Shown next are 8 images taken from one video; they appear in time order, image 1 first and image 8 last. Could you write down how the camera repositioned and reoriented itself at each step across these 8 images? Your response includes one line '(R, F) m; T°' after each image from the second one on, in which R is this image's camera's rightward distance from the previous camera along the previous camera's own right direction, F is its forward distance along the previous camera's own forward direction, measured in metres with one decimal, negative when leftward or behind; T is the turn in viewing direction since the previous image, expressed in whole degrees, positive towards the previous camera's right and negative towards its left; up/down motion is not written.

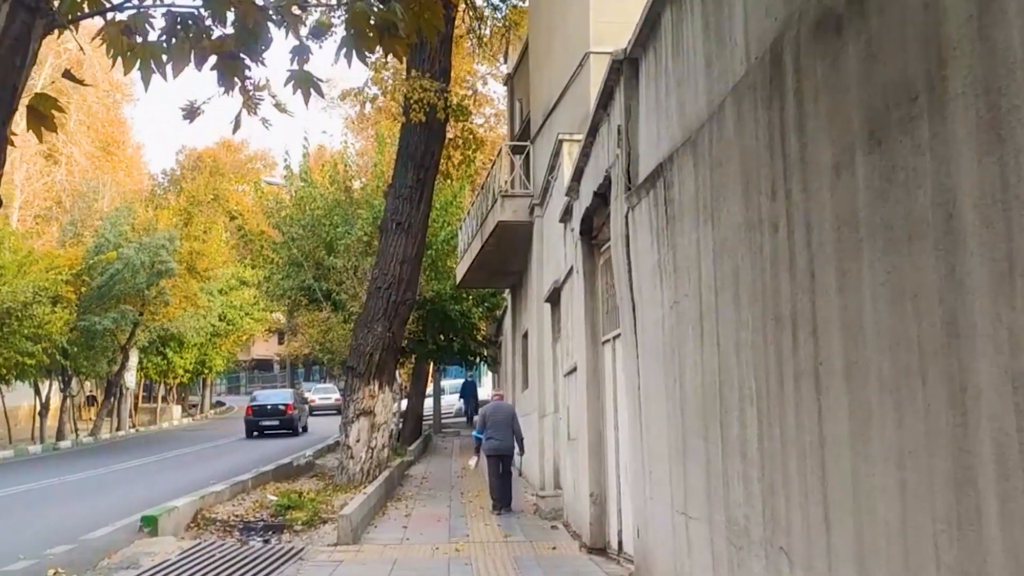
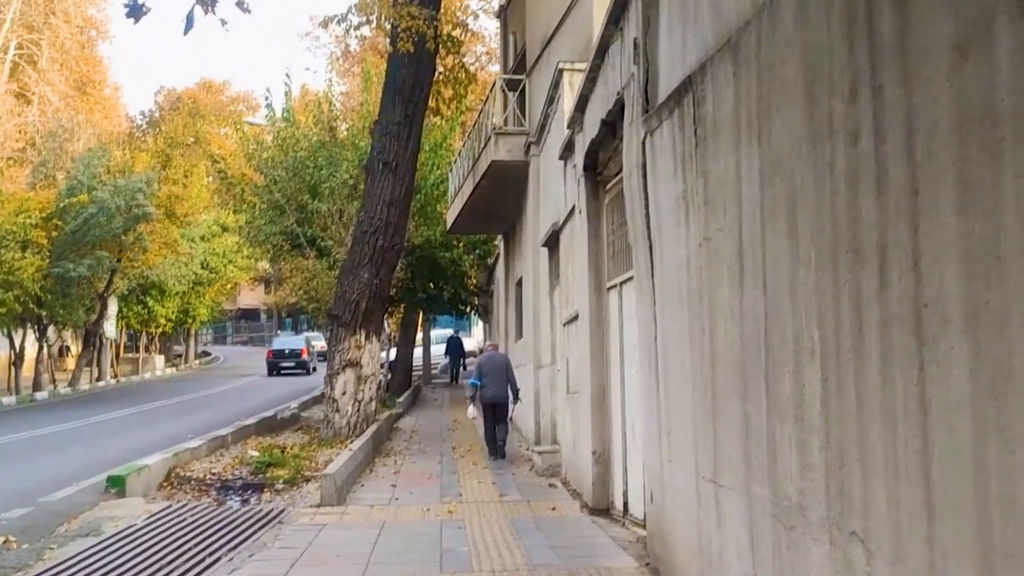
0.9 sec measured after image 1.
(-0.1, +0.7) m; +1°
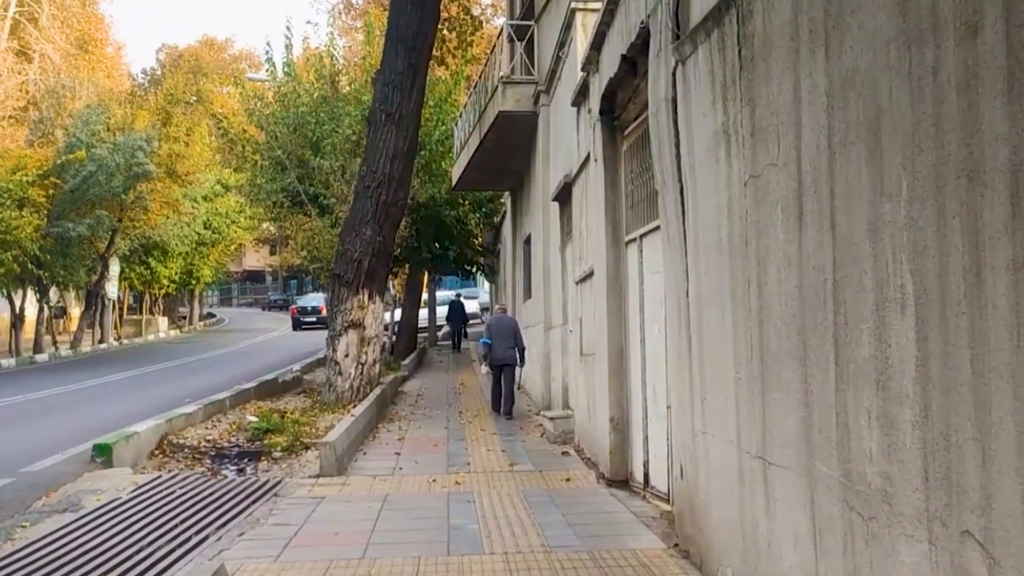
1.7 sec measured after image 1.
(0.0, +0.6) m; 0°
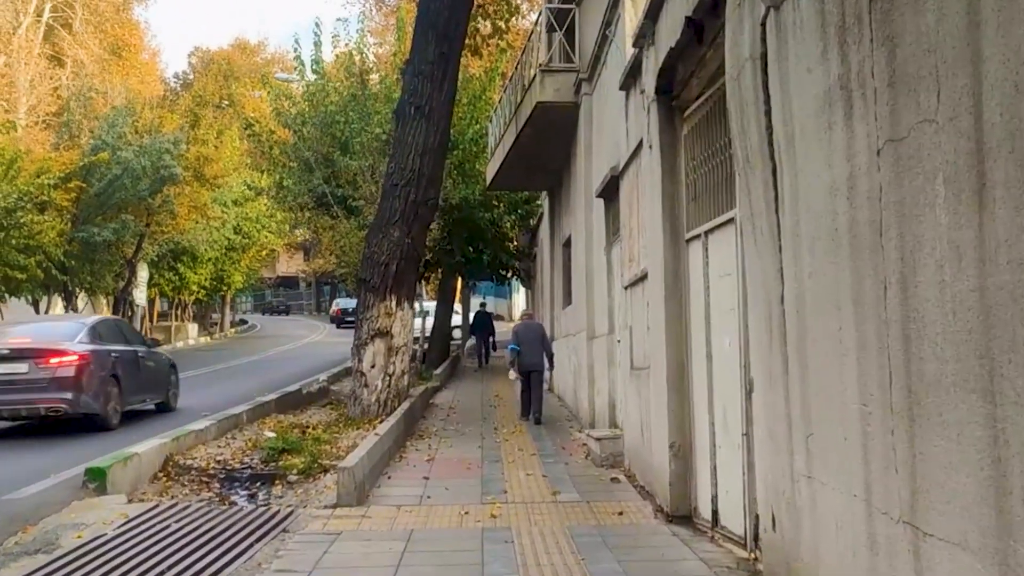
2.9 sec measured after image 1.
(-0.1, +1.0) m; -2°
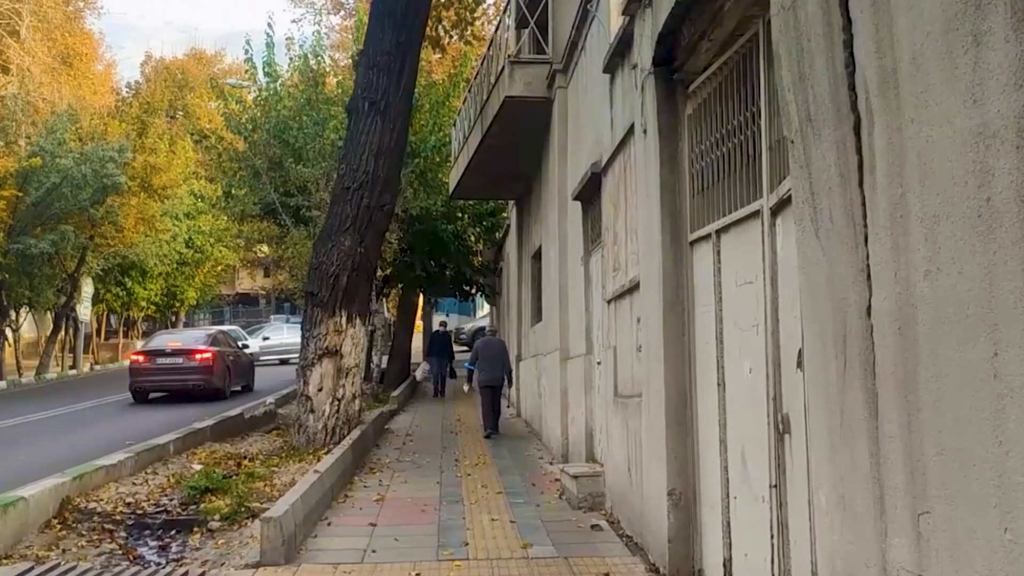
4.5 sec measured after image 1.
(0.0, +1.3) m; +2°
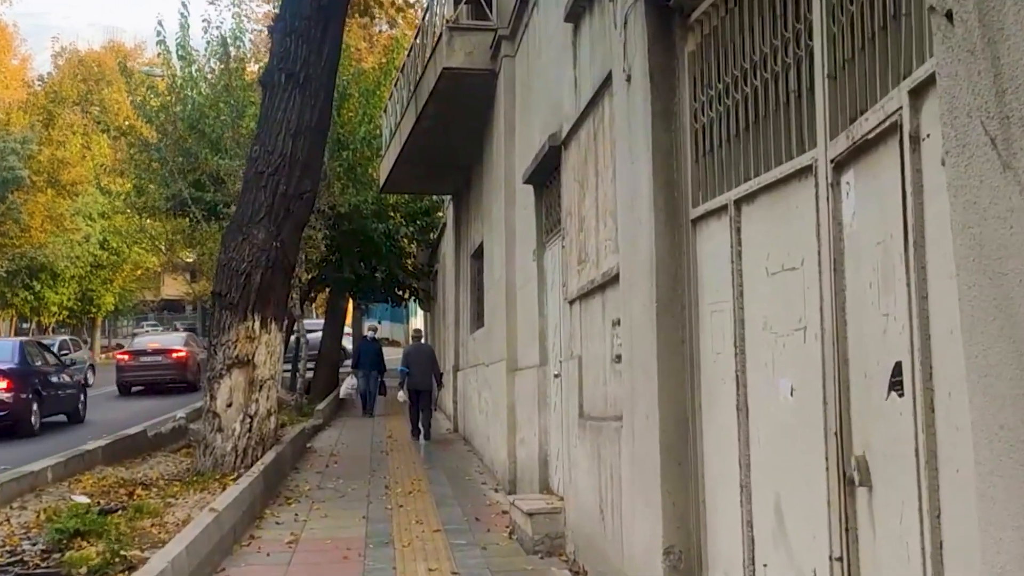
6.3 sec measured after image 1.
(0.0, +1.4) m; +3°
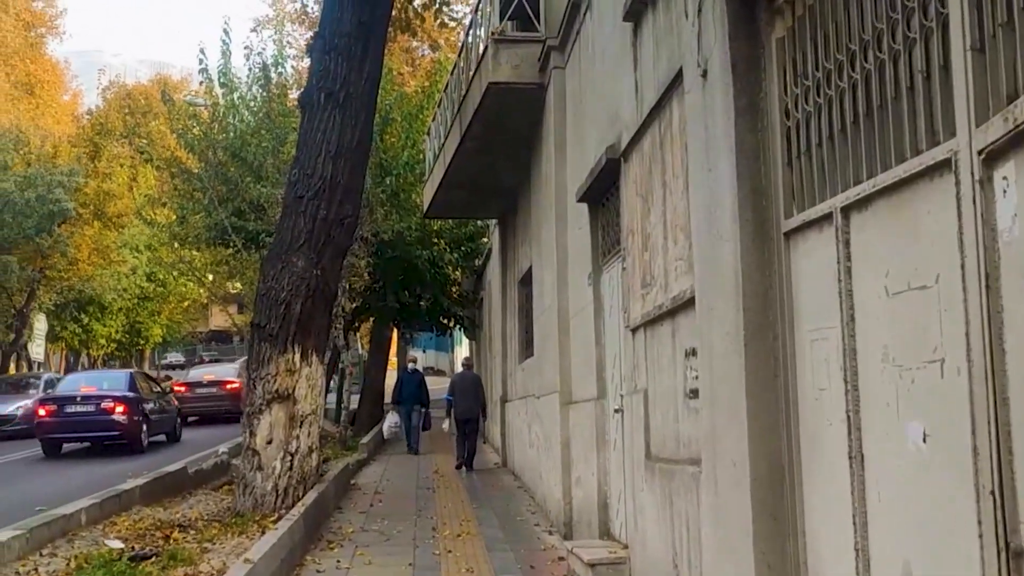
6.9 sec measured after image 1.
(-0.1, +0.6) m; -2°
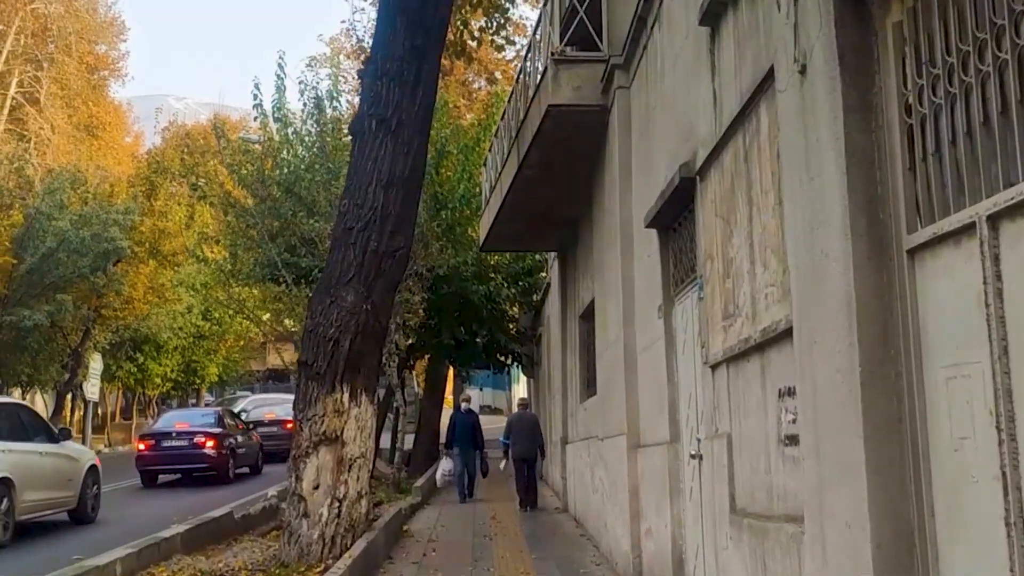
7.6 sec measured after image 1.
(0.0, +0.5) m; -3°
